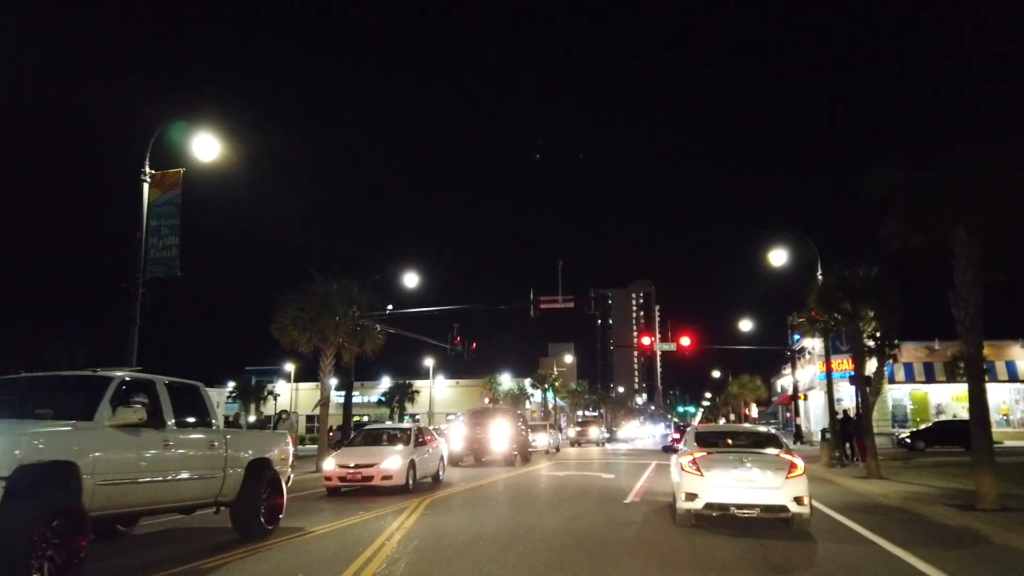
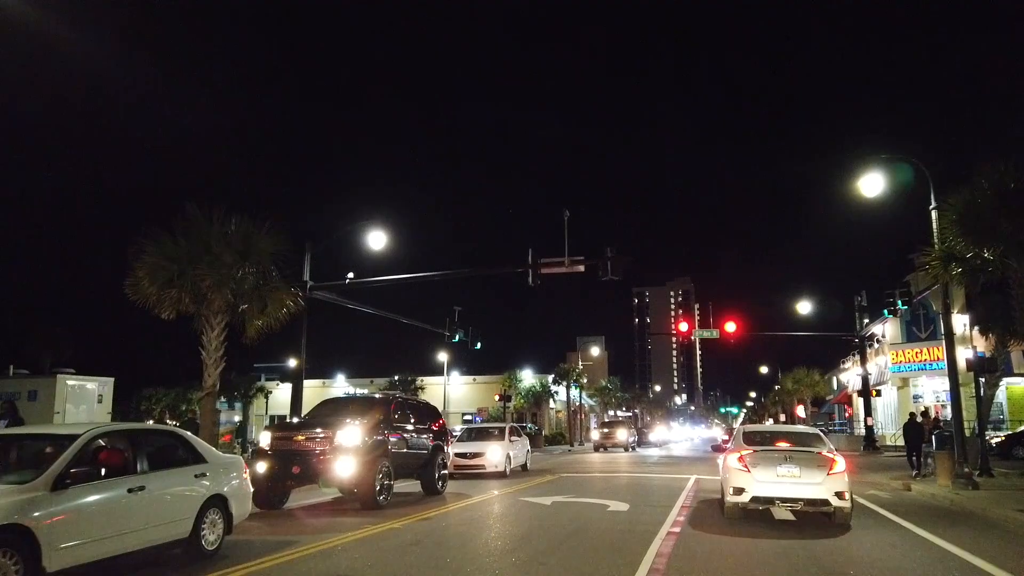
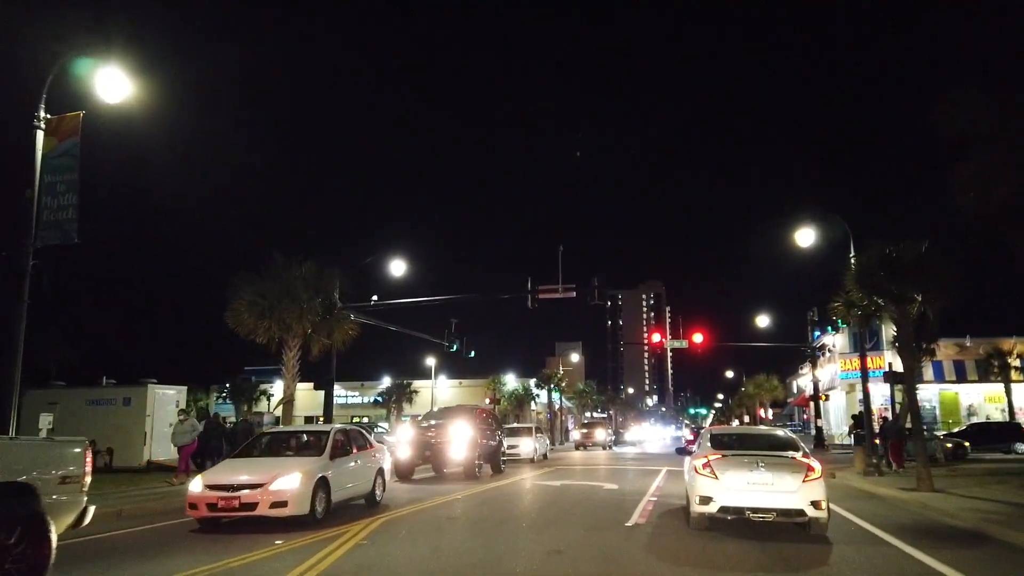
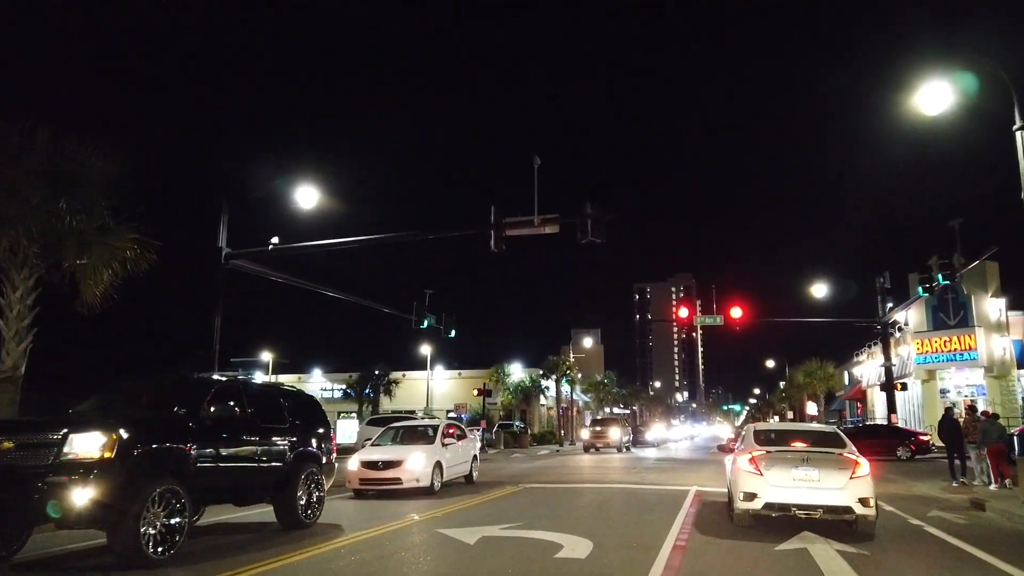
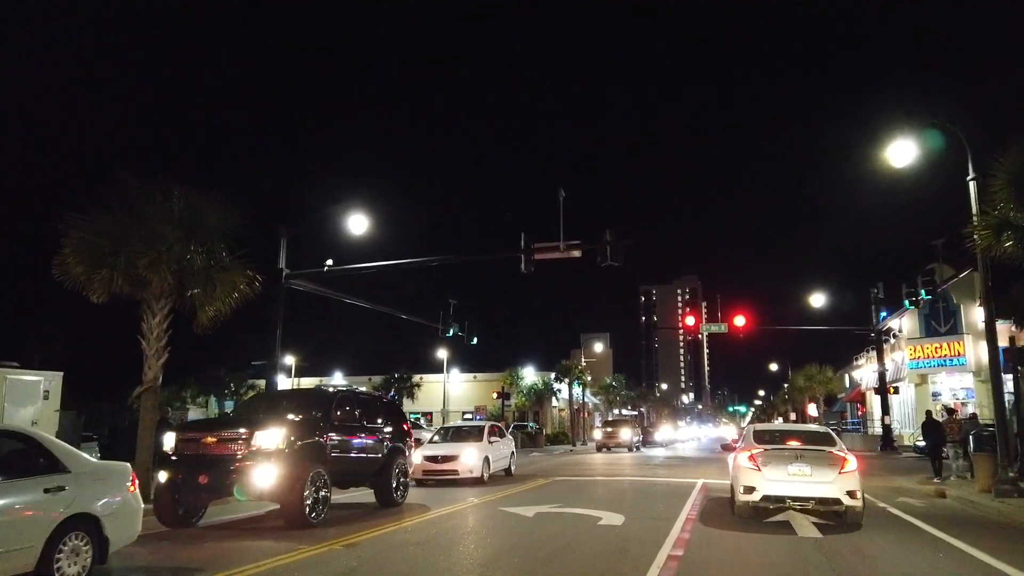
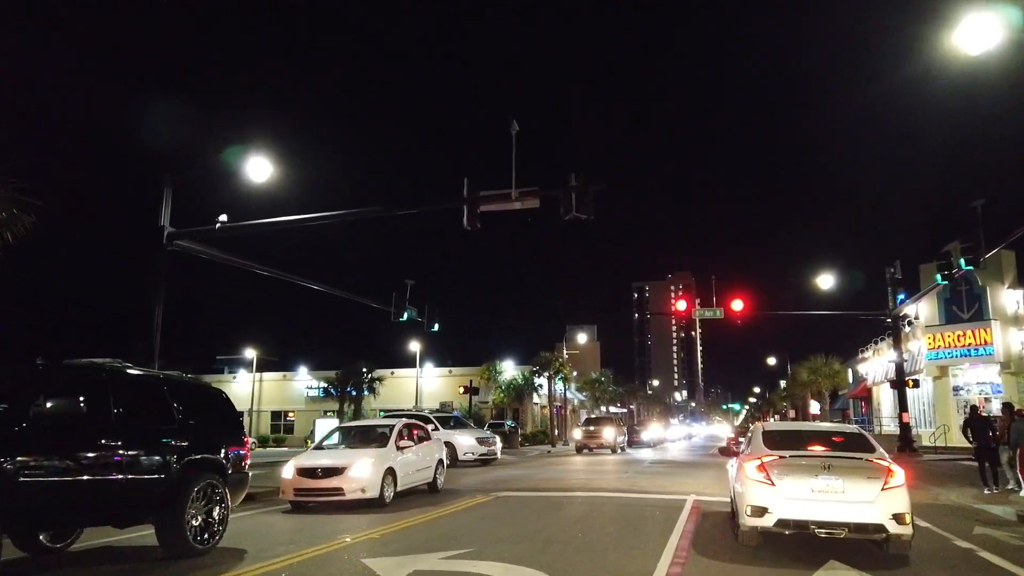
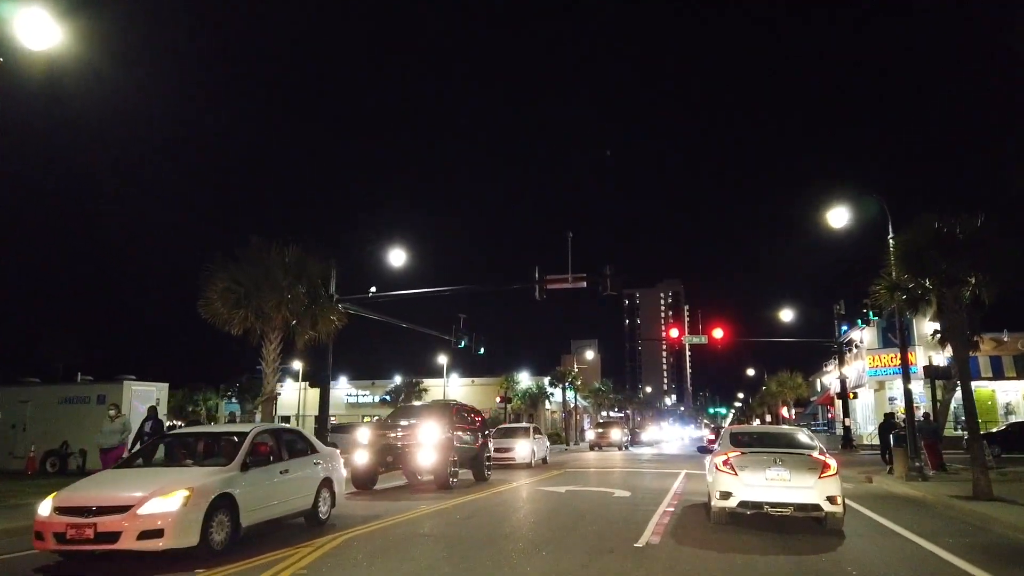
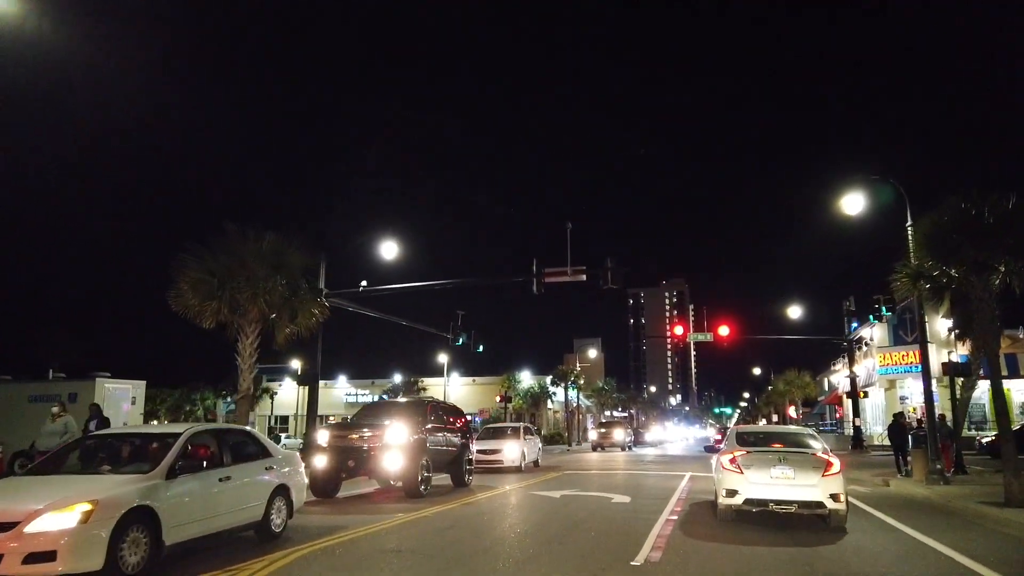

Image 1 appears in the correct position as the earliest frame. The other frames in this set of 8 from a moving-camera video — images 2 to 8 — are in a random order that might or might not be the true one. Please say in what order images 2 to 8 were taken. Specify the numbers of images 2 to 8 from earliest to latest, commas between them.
3, 7, 8, 2, 5, 4, 6
